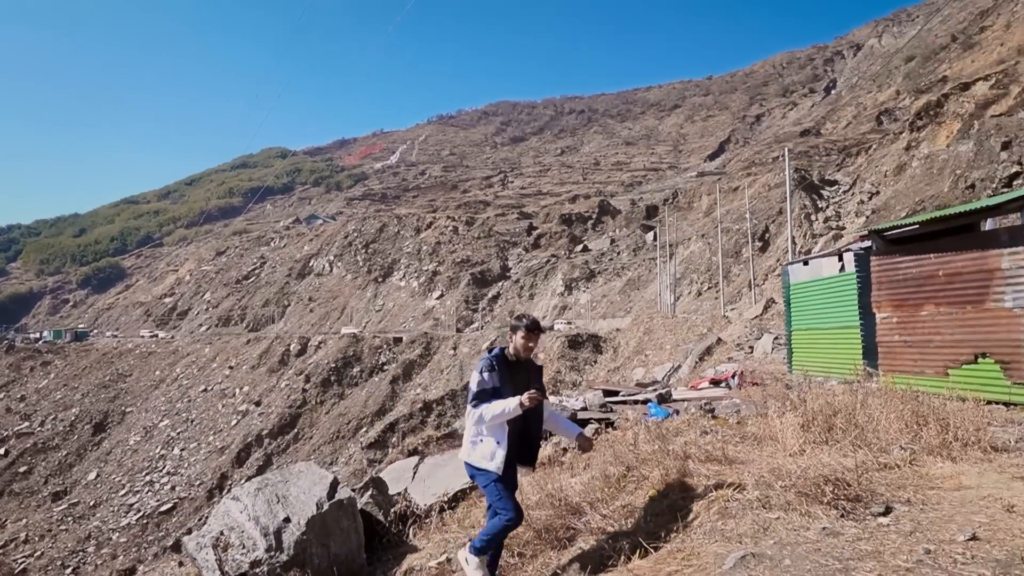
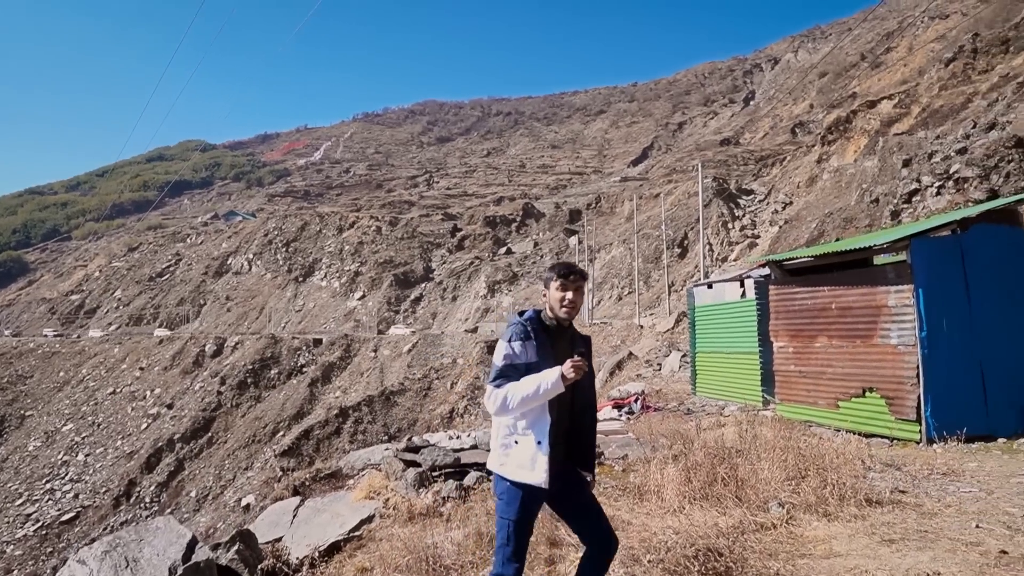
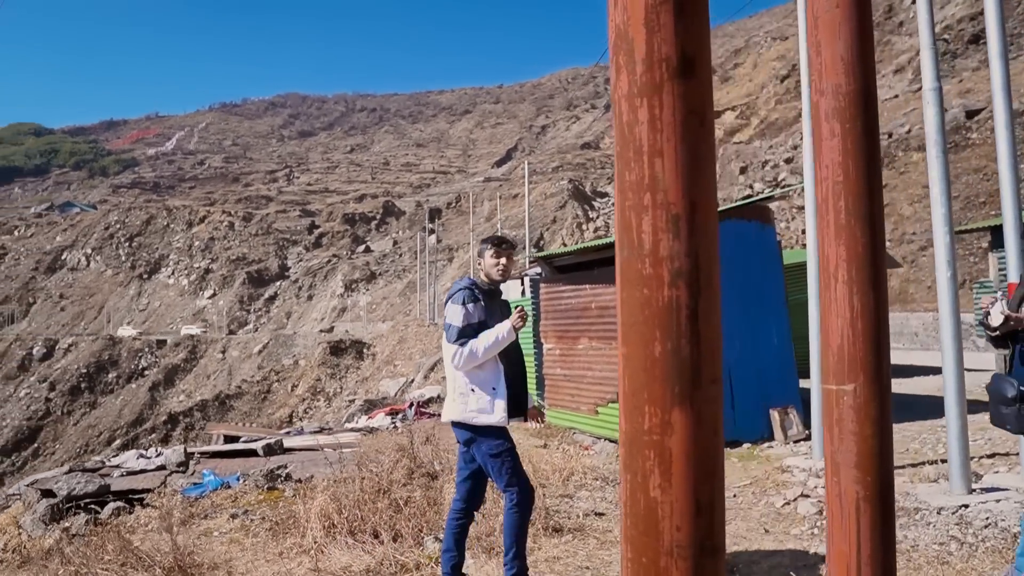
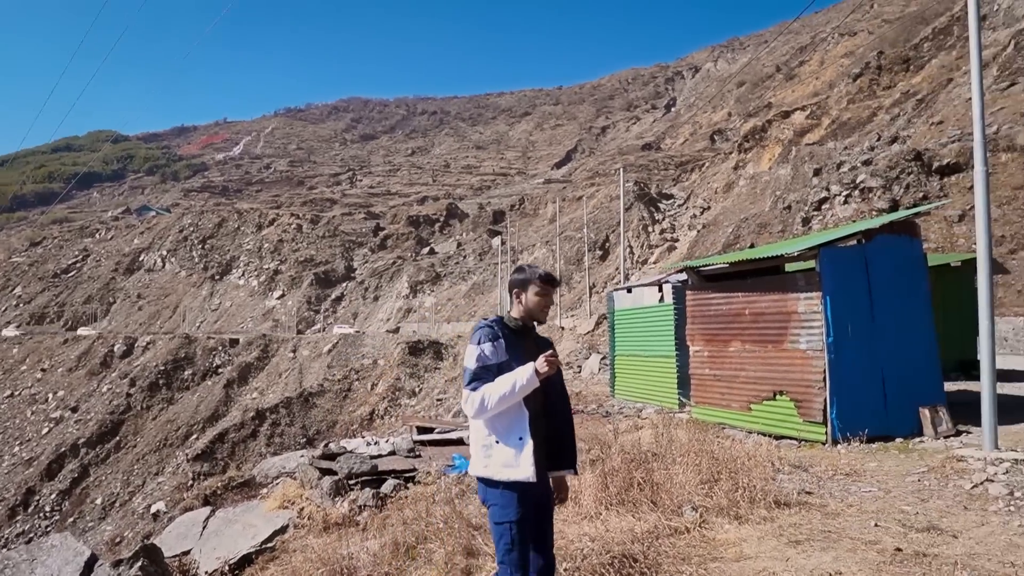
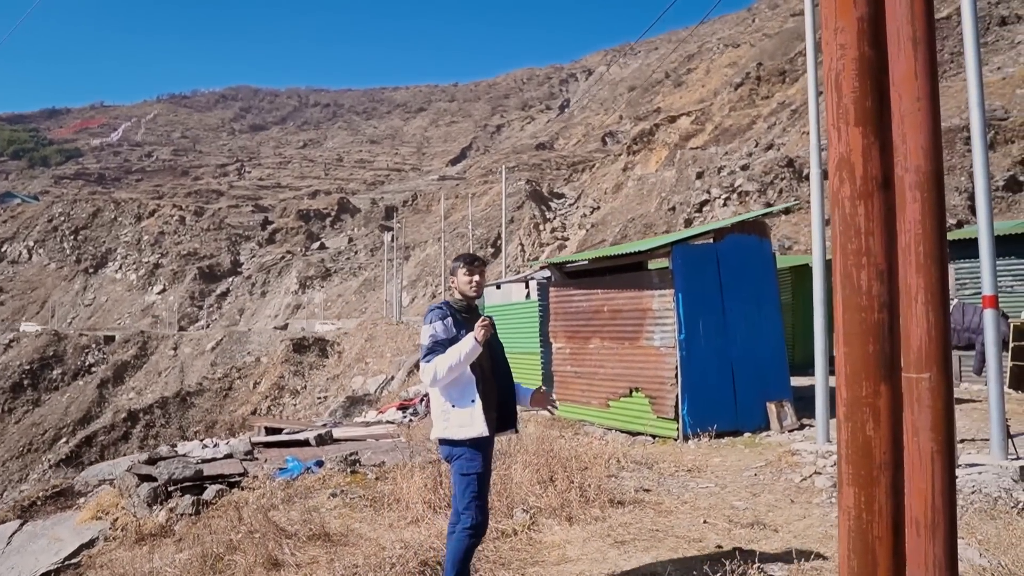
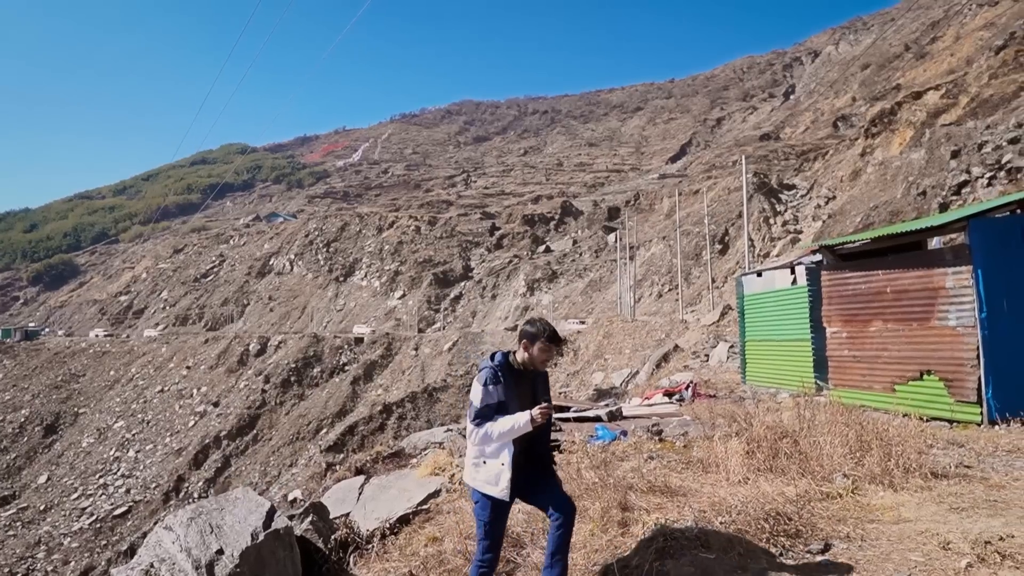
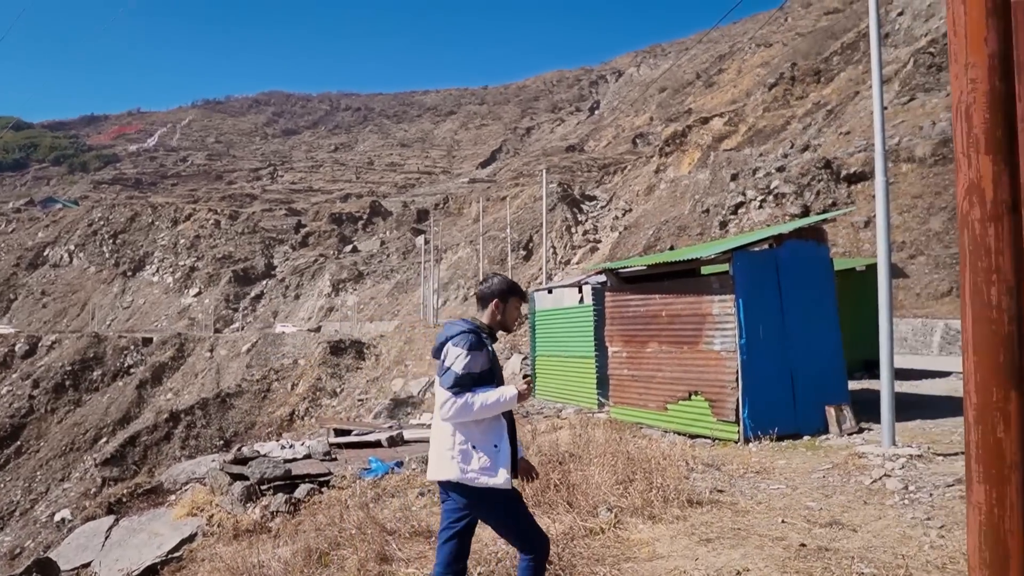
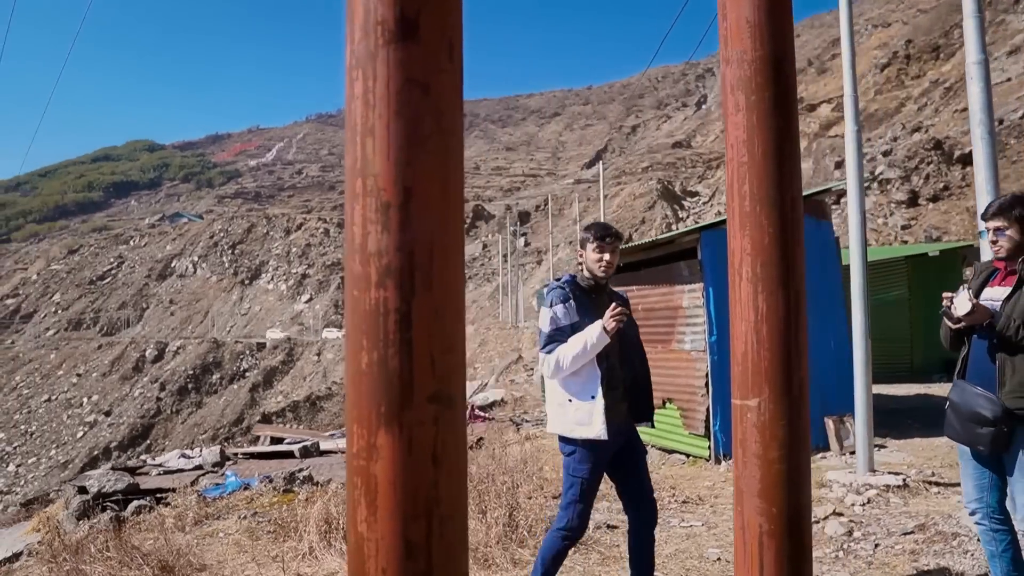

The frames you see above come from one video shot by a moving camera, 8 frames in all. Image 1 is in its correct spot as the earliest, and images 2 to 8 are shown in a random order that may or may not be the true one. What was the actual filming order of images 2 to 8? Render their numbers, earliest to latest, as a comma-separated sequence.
6, 2, 4, 7, 5, 3, 8
